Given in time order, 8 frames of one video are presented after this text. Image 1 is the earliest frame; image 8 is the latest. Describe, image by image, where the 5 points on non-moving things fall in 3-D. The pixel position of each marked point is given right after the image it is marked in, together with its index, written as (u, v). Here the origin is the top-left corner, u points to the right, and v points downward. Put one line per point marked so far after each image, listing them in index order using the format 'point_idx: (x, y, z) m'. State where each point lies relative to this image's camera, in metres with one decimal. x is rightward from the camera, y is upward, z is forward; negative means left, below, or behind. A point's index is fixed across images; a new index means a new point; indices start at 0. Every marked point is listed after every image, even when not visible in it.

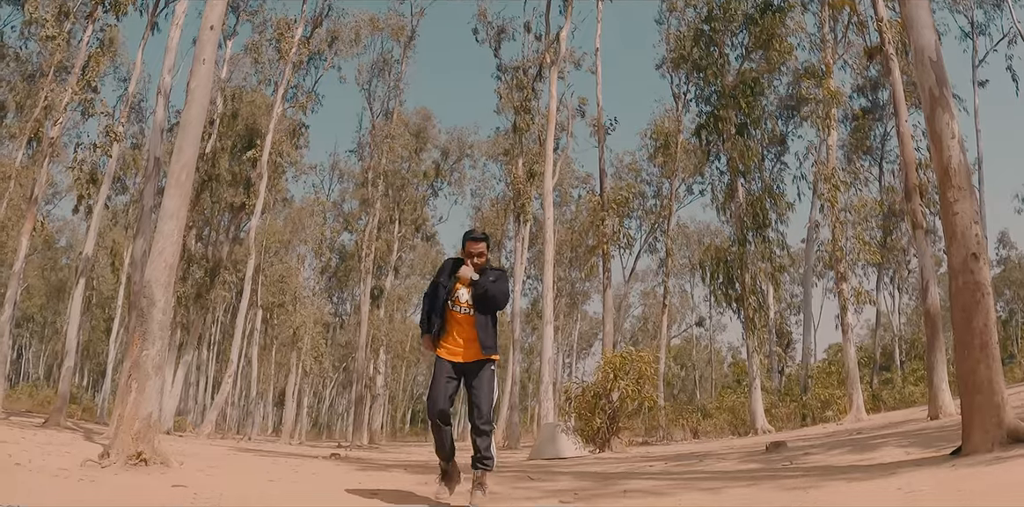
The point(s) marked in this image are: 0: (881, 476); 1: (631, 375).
0: (+2.0, -1.2, +4.2) m
1: (+1.7, -1.7, +11.3) m
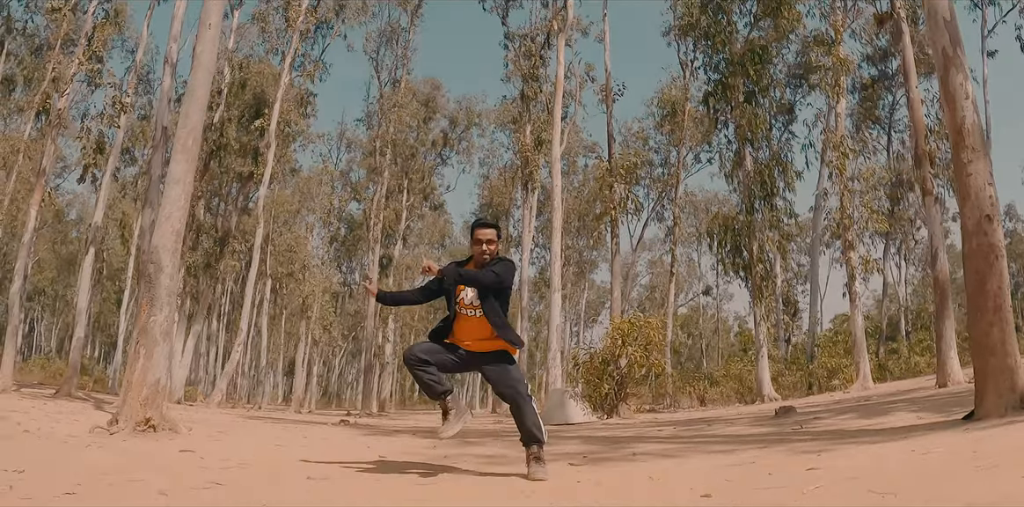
0: (+2.1, -1.0, +4.2) m
1: (+1.9, -1.2, +11.4) m
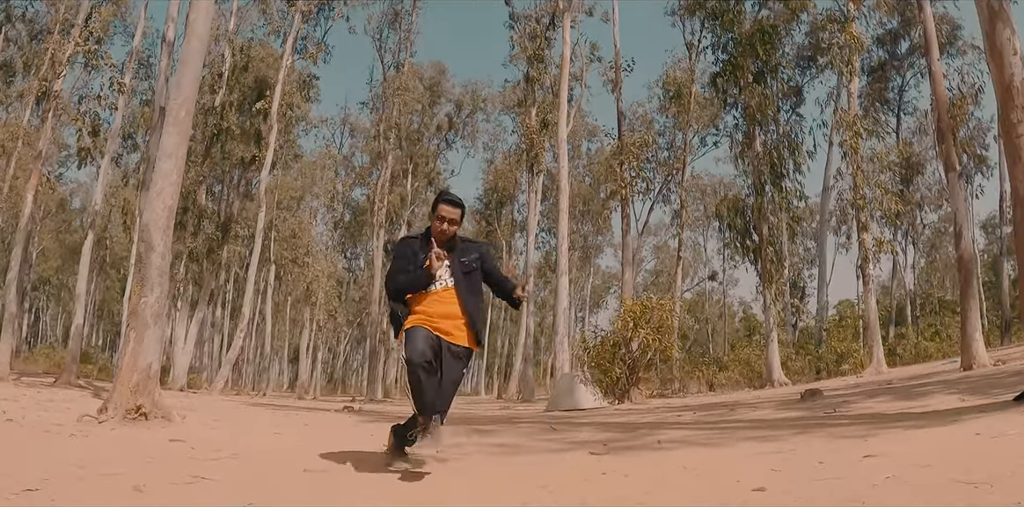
0: (+2.2, -0.9, +4.0) m
1: (+2.0, -1.0, +11.1) m
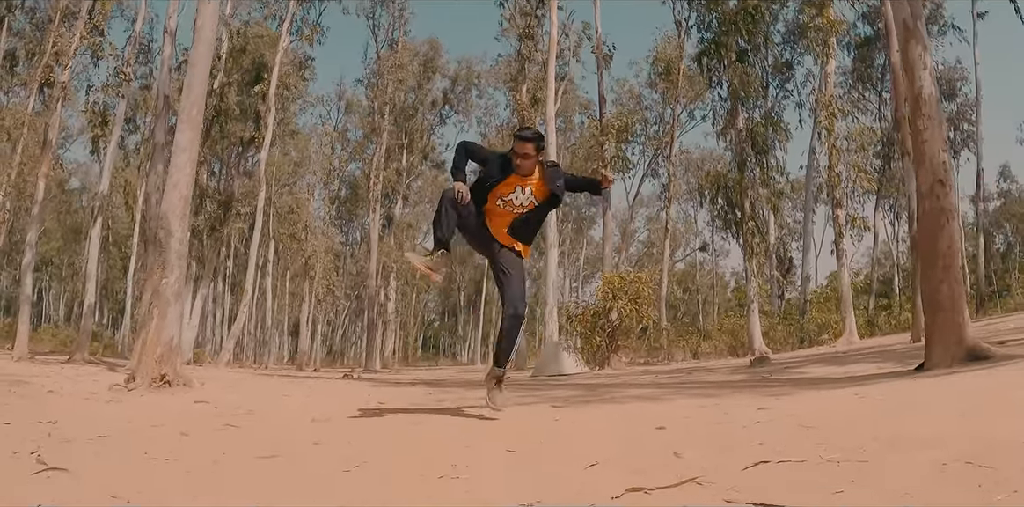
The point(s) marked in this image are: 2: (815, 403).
0: (+2.1, -0.8, +4.8) m
1: (+1.8, -0.6, +11.9) m
2: (+1.5, -0.7, +3.8) m
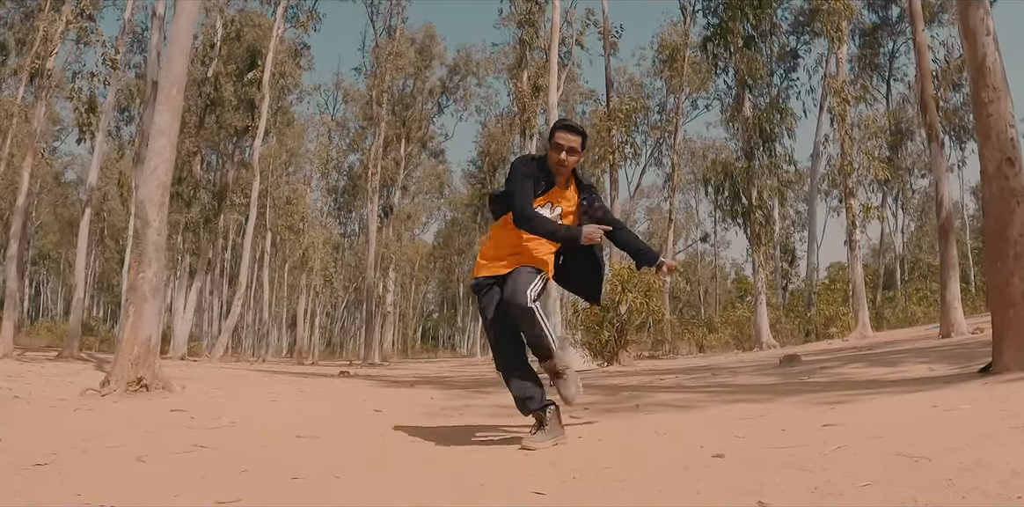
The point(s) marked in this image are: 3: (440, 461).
0: (+2.1, -0.7, +4.2) m
1: (+1.9, -0.5, +11.3) m
2: (+1.6, -0.7, +3.2) m
3: (-0.3, -0.8, +3.0) m
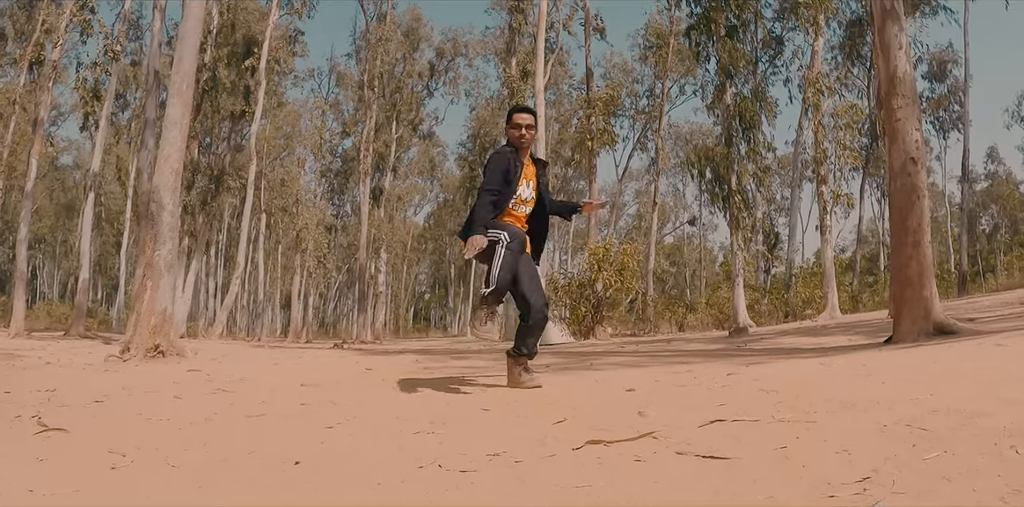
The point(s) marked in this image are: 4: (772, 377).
0: (+2.0, -0.6, +5.0) m
1: (+1.6, -0.2, +12.1) m
2: (+1.4, -0.6, +3.9) m
3: (-0.5, -0.7, +3.8) m
4: (+1.2, -0.6, +3.6) m
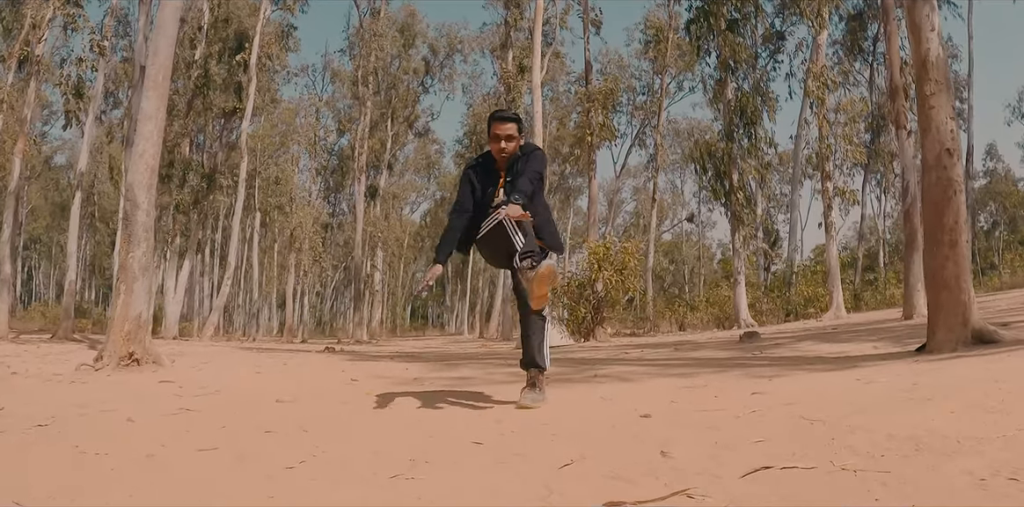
0: (+1.9, -0.6, +4.5) m
1: (+1.6, -0.2, +11.6) m
2: (+1.4, -0.6, +3.5) m
3: (-0.5, -0.7, +3.3) m
4: (+1.2, -0.6, +3.2) m
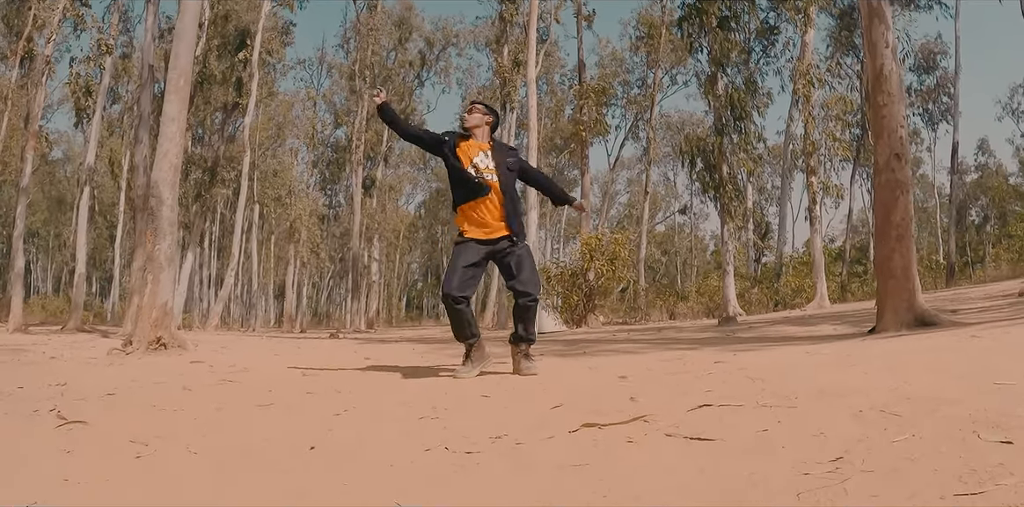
0: (+1.9, -0.6, +5.1) m
1: (+1.5, -0.1, +12.3) m
2: (+1.4, -0.6, +4.1) m
3: (-0.5, -0.7, +3.9) m
4: (+1.2, -0.5, +3.8) m
